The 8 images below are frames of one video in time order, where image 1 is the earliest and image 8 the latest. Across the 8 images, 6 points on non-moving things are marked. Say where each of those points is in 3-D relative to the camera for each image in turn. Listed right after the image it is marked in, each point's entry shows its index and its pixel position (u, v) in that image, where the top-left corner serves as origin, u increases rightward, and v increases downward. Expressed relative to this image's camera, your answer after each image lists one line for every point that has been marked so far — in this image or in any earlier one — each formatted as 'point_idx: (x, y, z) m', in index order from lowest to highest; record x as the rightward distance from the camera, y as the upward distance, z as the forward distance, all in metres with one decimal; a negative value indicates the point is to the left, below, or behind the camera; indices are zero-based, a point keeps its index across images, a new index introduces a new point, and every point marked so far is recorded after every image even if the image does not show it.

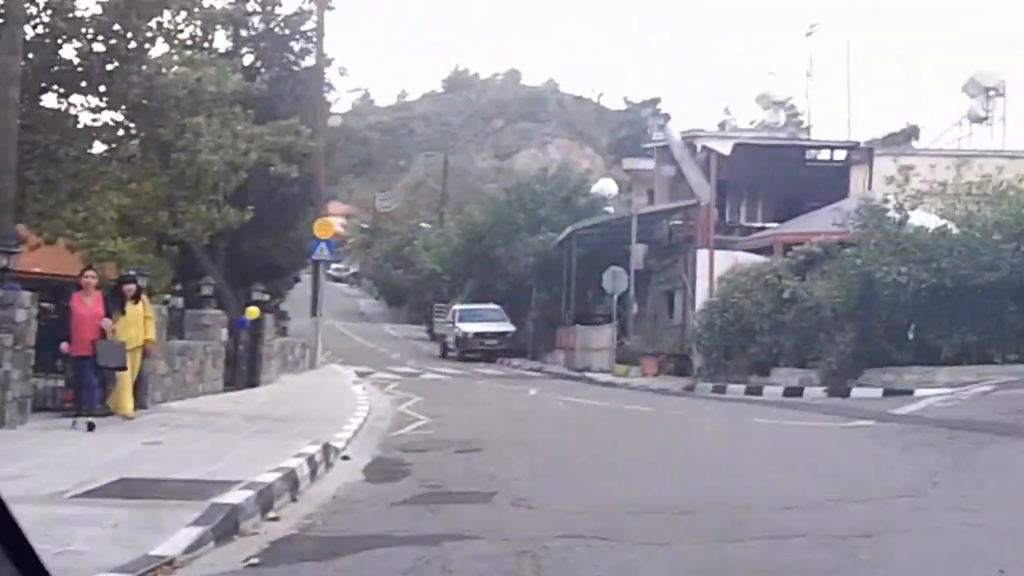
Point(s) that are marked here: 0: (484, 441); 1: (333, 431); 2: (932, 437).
0: (-0.4, -1.8, +17.8) m
1: (-2.4, -1.8, +19.1) m
2: (+4.8, -1.7, +16.4) m
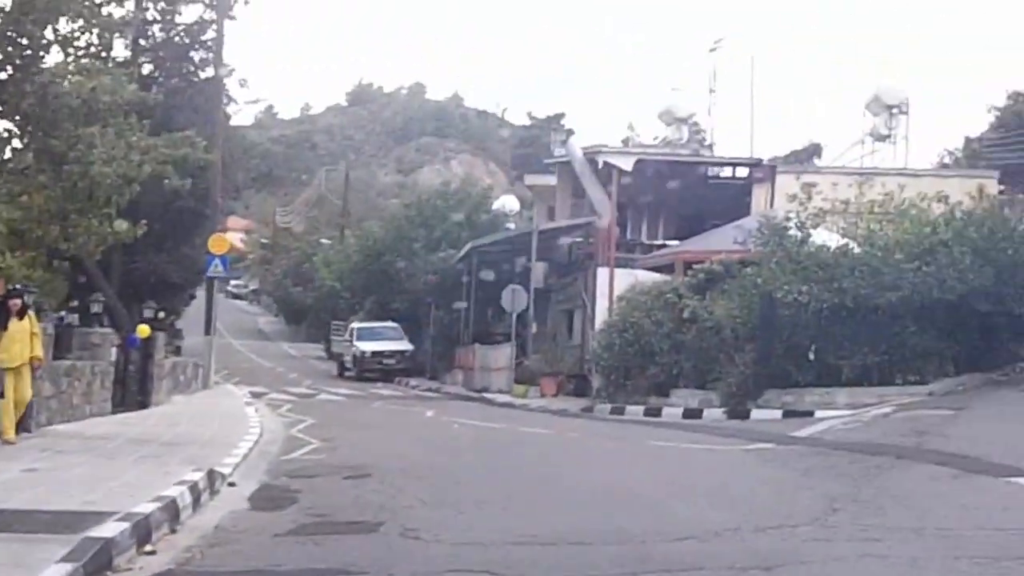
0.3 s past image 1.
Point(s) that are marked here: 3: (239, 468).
0: (-1.6, -2.1, +17.1) m
1: (-3.7, -2.1, +18.2) m
2: (+3.6, -1.9, +16.0) m
3: (-3.2, -2.1, +16.9) m
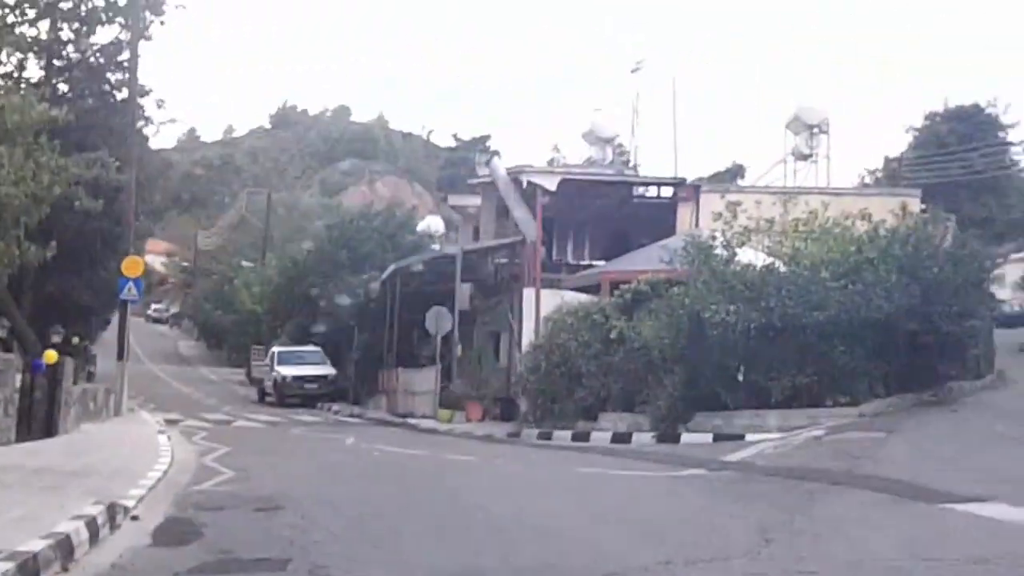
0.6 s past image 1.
0: (-2.5, -2.3, +16.2) m
1: (-4.7, -2.4, +17.3) m
2: (+2.7, -2.1, +15.5) m
3: (-4.1, -2.4, +16.0) m
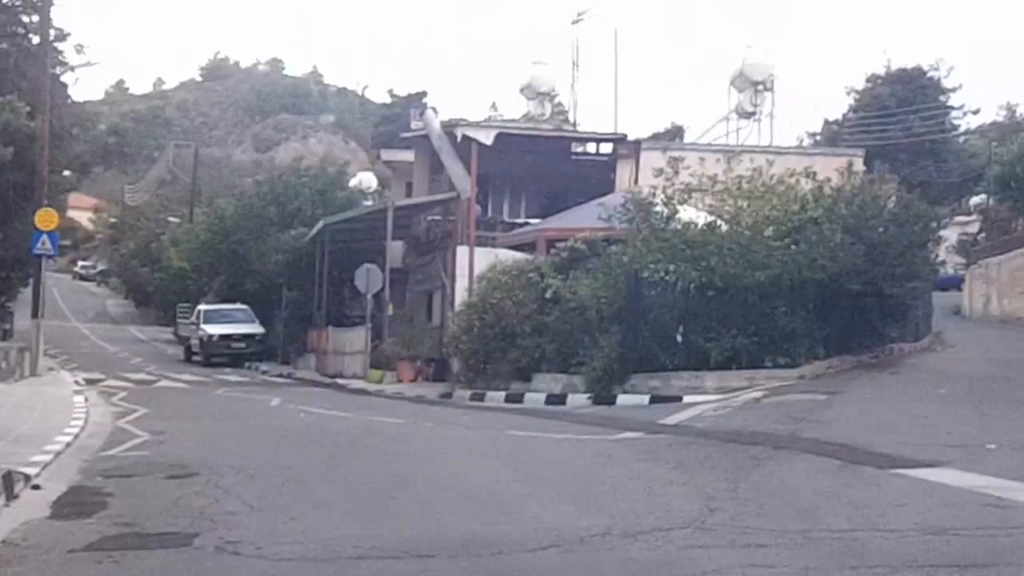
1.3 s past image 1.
0: (-3.3, -1.8, +15.3) m
1: (-5.5, -1.8, +16.2) m
2: (+2.0, -1.7, +14.7) m
3: (-4.8, -1.8, +15.0) m
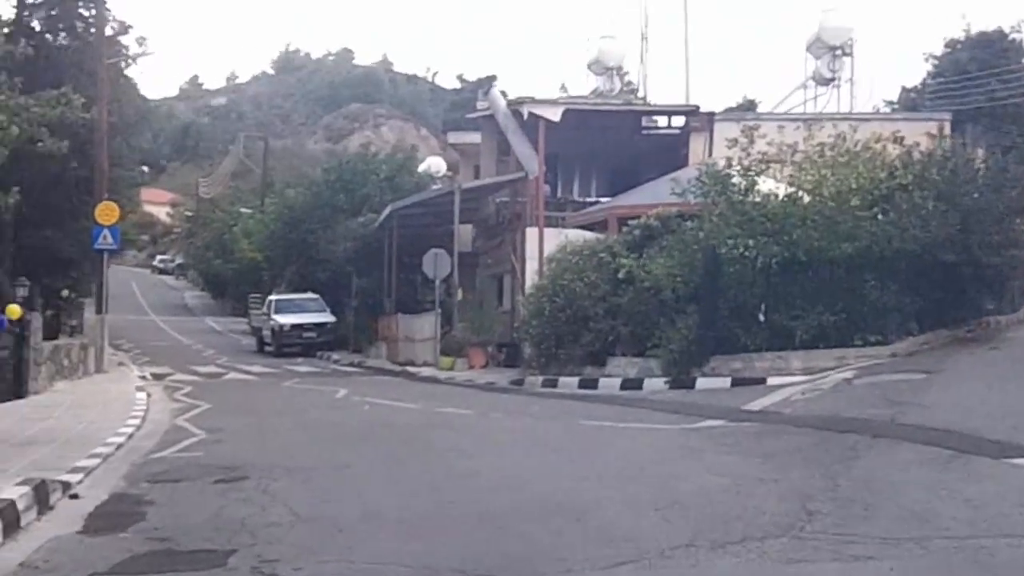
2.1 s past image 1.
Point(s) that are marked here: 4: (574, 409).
0: (-2.5, -1.7, +14.4) m
1: (-4.7, -1.8, +15.4) m
2: (+2.7, -1.4, +13.5) m
3: (-4.1, -1.8, +14.1) m
4: (+0.8, -1.6, +19.1) m
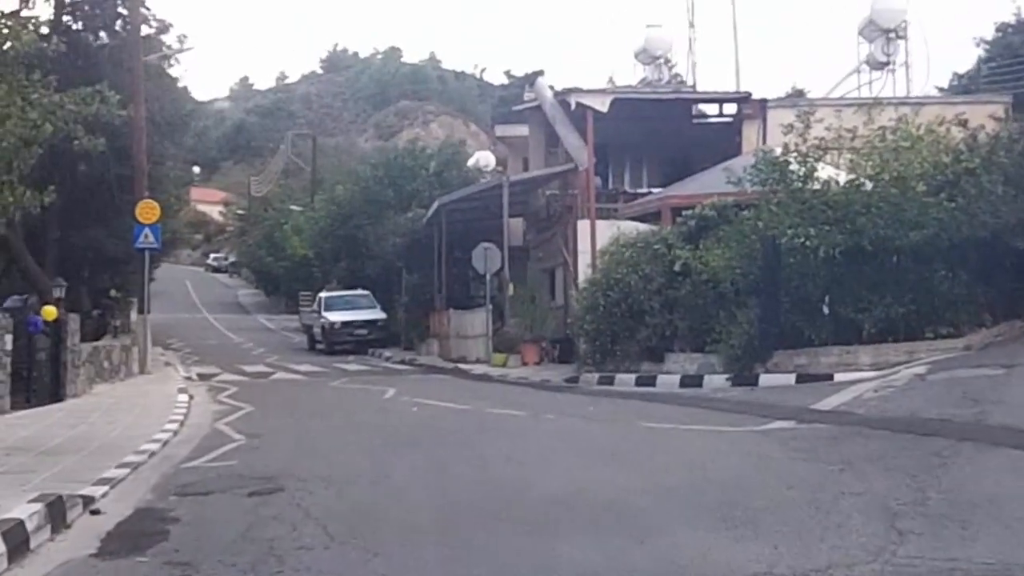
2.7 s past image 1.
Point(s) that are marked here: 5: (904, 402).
0: (-2.0, -1.7, +13.5) m
1: (-4.2, -1.8, +14.6) m
2: (+3.2, -1.4, +12.5) m
3: (-3.6, -1.8, +13.3) m
4: (+1.5, -1.5, +18.1) m
5: (+4.4, -1.3, +16.2) m
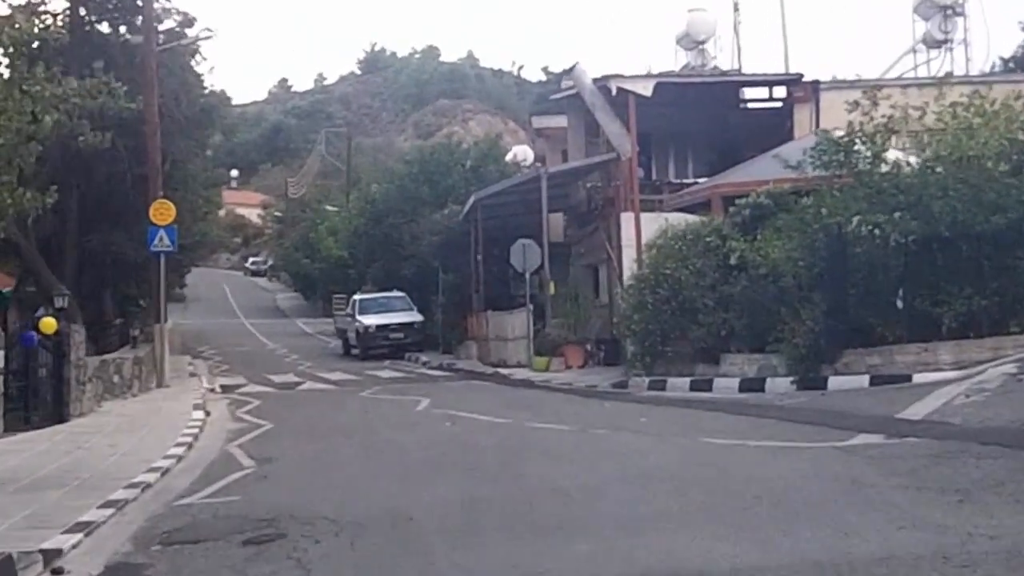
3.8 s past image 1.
0: (-1.7, -1.8, +11.5) m
1: (-3.8, -1.9, +12.7) m
2: (+3.5, -1.3, +10.4) m
3: (-3.3, -1.9, +11.4) m
4: (+2.0, -1.5, +16.1) m
5: (+4.8, -1.2, +14.0) m
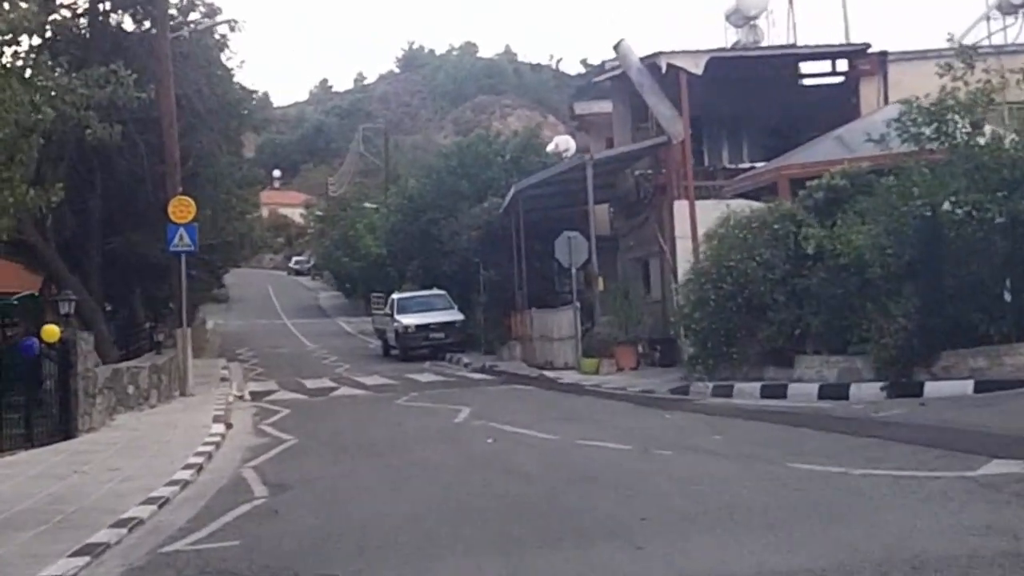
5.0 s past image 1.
0: (-1.3, -1.8, +9.3) m
1: (-3.4, -1.9, +10.6) m
2: (+3.8, -1.2, +8.0) m
3: (-2.9, -1.9, +9.2) m
4: (+2.5, -1.4, +13.8) m
5: (+5.2, -1.1, +11.6) m
